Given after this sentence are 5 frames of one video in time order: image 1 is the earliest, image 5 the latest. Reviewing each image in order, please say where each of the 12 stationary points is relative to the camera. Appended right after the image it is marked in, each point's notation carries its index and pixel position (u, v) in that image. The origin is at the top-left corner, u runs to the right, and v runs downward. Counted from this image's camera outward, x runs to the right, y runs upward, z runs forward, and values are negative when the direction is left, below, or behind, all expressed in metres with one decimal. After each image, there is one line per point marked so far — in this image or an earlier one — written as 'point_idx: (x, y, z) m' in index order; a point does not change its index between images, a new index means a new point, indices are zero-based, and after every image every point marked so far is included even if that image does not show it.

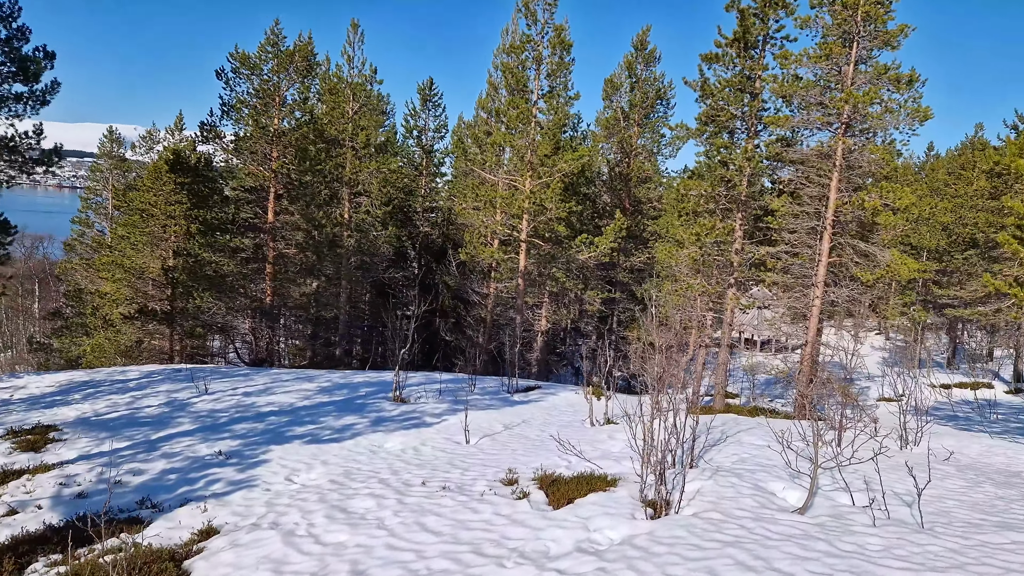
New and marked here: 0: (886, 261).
0: (+6.6, +0.5, +11.5) m
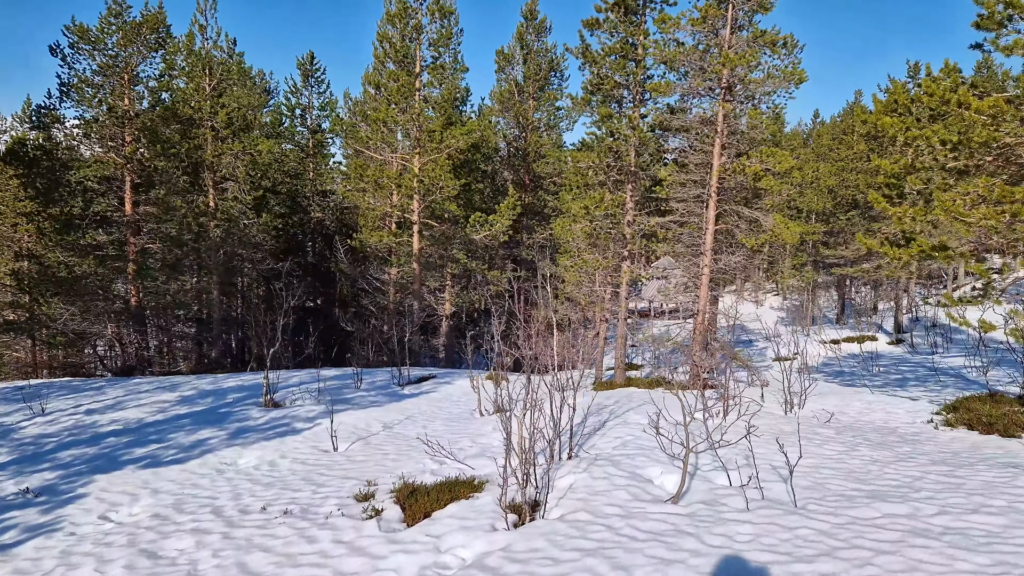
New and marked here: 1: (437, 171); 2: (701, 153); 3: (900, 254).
0: (+4.6, +1.1, +11.6) m
1: (-1.9, +3.1, +17.1) m
2: (+3.6, +2.6, +12.4) m
3: (+4.7, +0.4, +7.9) m
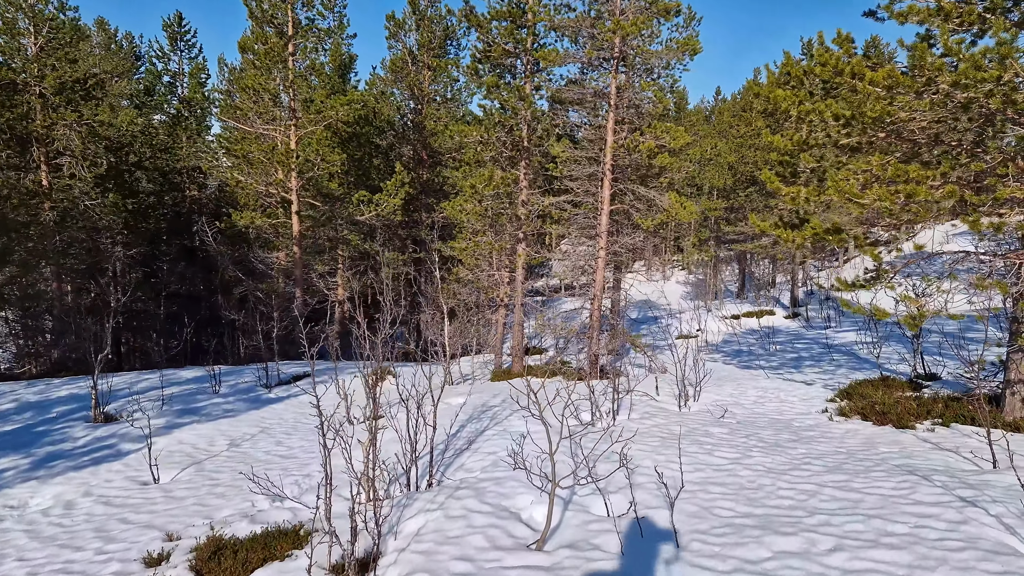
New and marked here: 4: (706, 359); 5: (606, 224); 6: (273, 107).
0: (+2.6, +1.4, +11.0) m
1: (-4.6, +3.4, +15.6) m
2: (+1.5, +2.9, +11.7) m
3: (+3.2, +0.6, +7.4) m
4: (+4.4, -1.6, +14.7) m
5: (+1.7, +1.1, +11.3) m
6: (-5.8, +4.4, +15.8) m
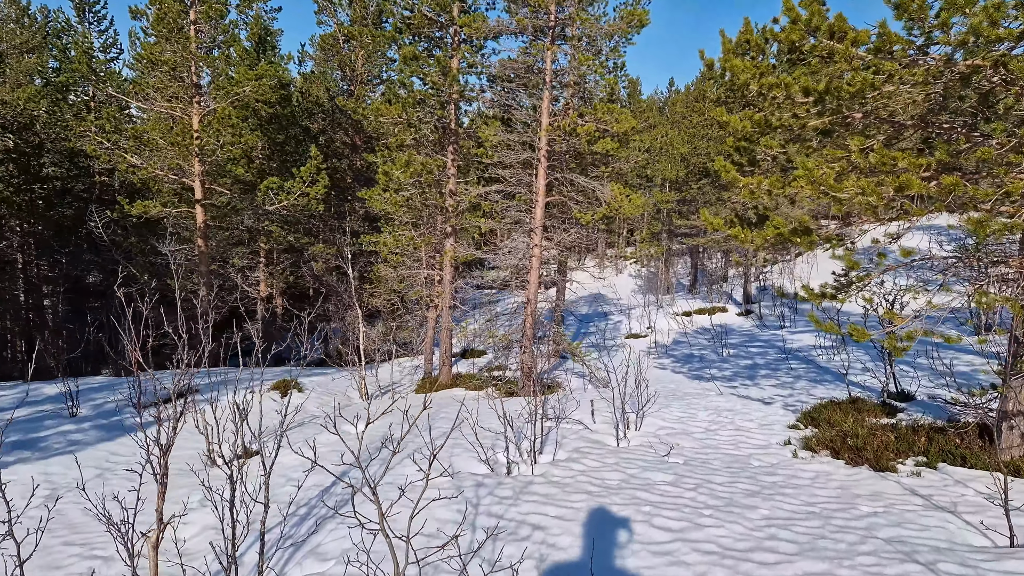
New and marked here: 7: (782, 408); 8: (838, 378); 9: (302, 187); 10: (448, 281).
0: (+1.5, +1.4, +9.7) m
1: (-6.0, +3.5, +13.8) m
2: (+0.3, +2.8, +10.3) m
3: (+2.3, +0.5, +6.2) m
4: (+3.0, -1.6, +13.6) m
5: (+0.5, +1.1, +10.0) m
6: (-7.3, +4.4, +13.9) m
7: (+3.4, -1.5, +8.0) m
8: (+4.9, -1.4, +9.8) m
9: (-4.5, +2.2, +14.1) m
10: (-1.1, +0.1, +11.2) m
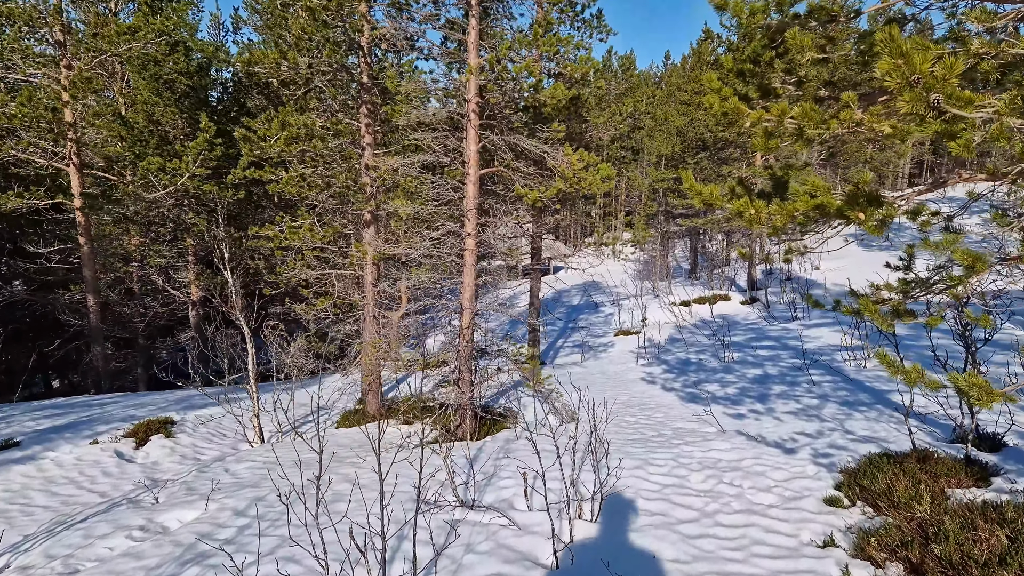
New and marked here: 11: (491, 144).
0: (+0.6, +1.3, +7.2) m
1: (-6.9, +3.3, +11.3) m
2: (-0.6, +2.8, +7.7) m
3: (+1.5, +0.4, +3.7) m
4: (+2.2, -1.5, +11.1) m
5: (-0.4, +1.0, +7.4) m
6: (-8.2, +4.2, +11.3) m
7: (+2.6, -1.5, +5.6) m
8: (+4.2, -1.3, +7.4) m
9: (-5.4, +2.1, +11.6) m
10: (-1.9, +0.1, +8.7) m
11: (-0.1, +1.7, +7.7) m
